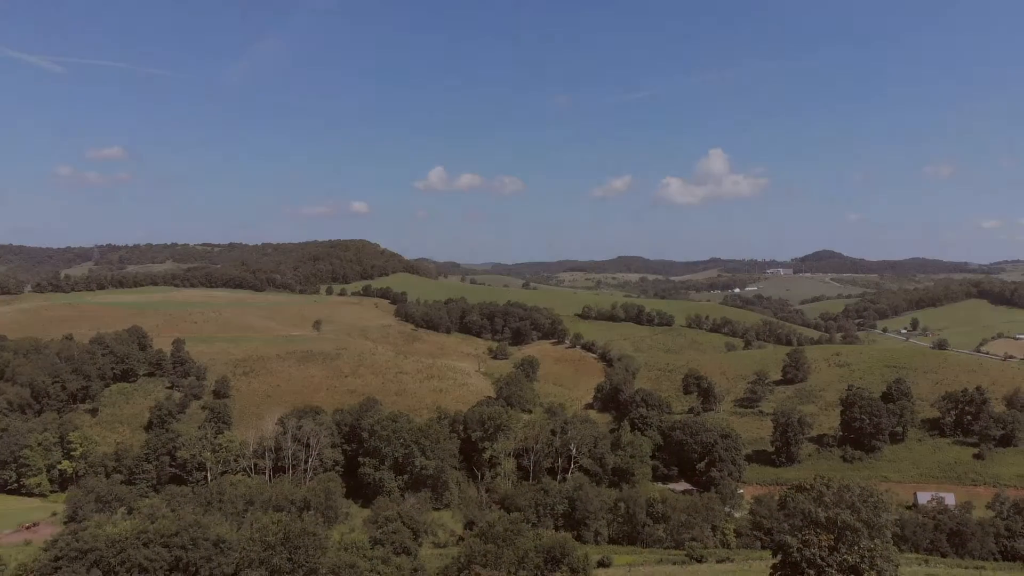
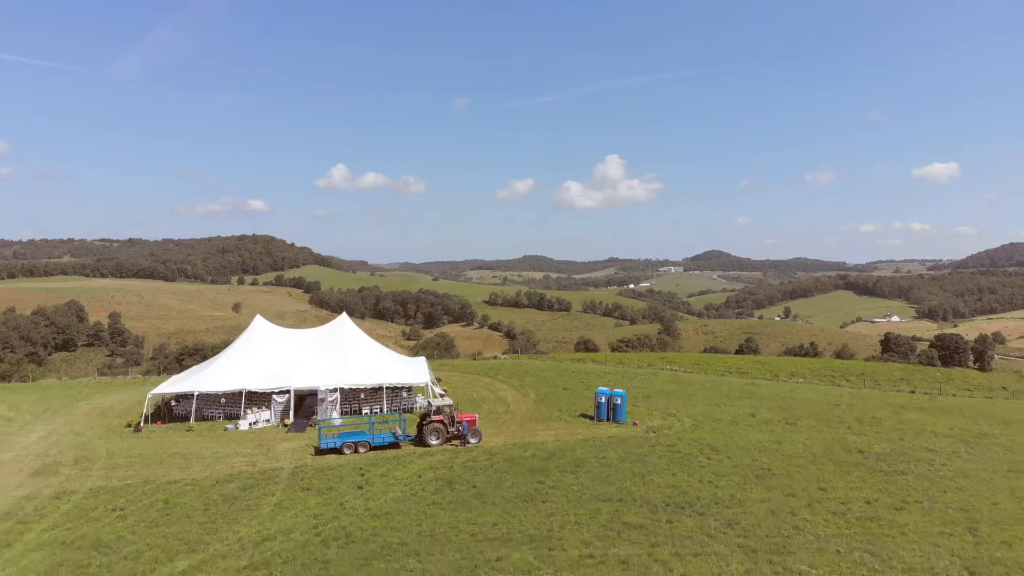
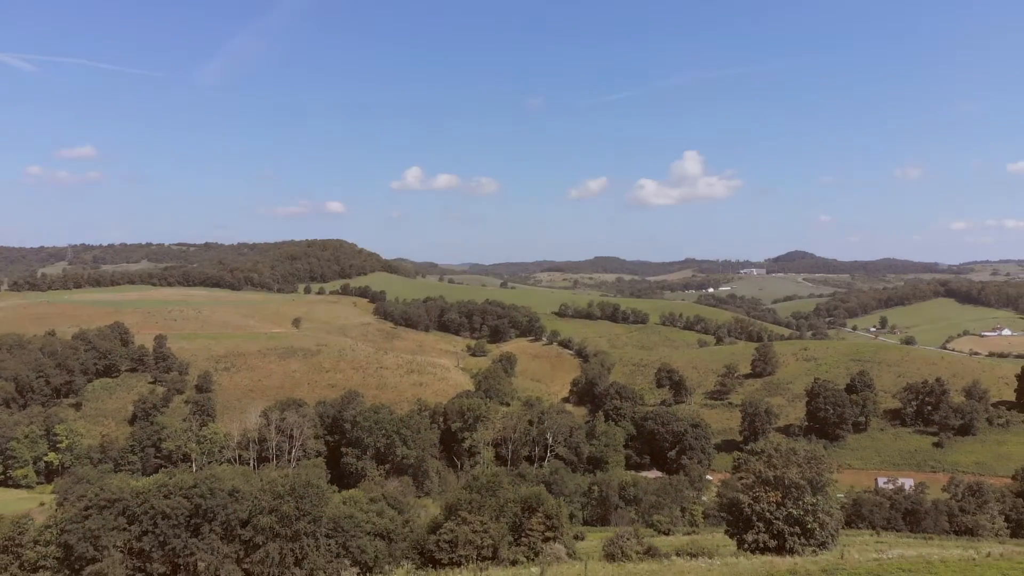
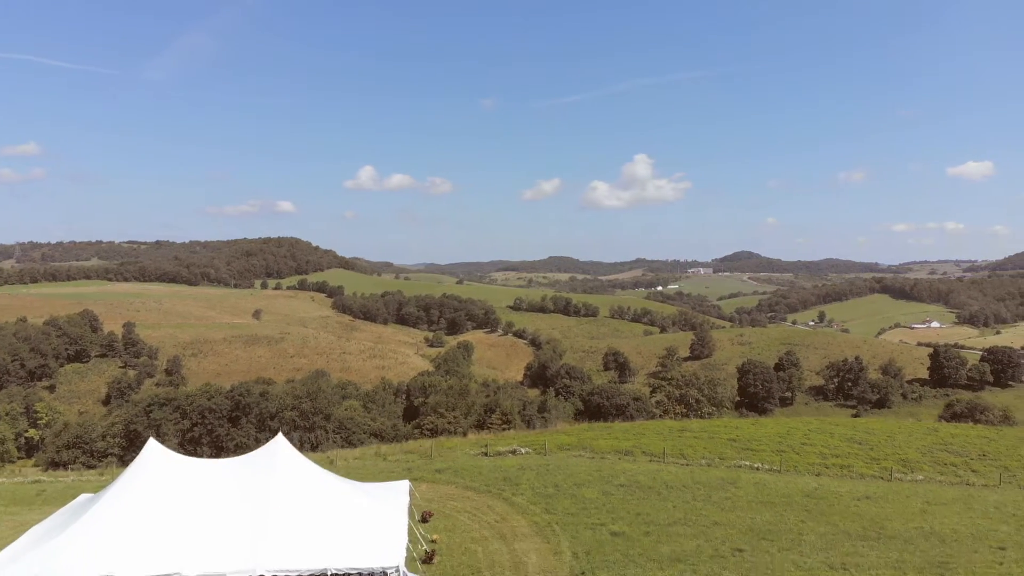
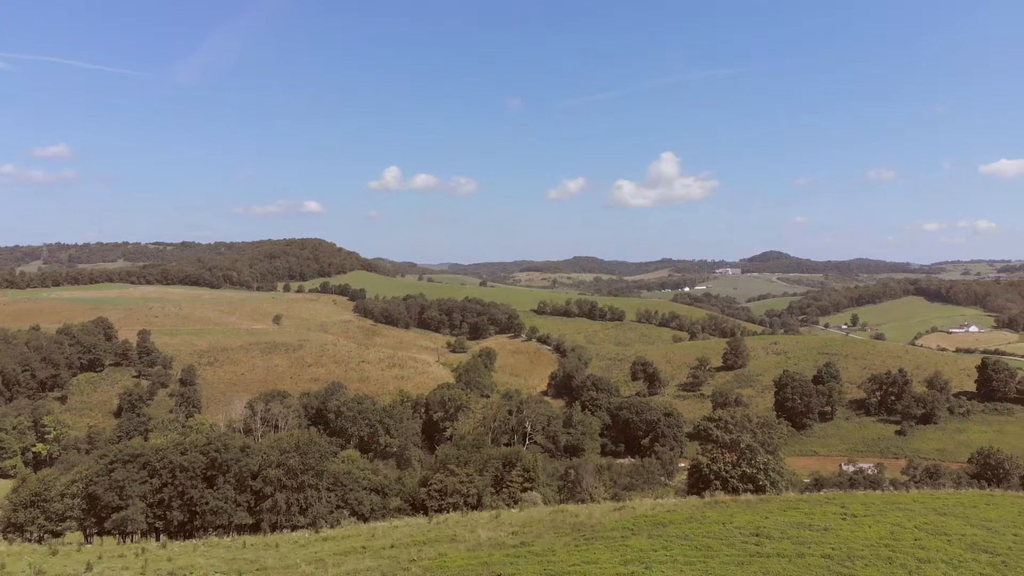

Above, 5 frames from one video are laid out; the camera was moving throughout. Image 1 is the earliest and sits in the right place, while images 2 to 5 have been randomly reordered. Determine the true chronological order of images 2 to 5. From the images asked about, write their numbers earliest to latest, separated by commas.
3, 5, 4, 2
